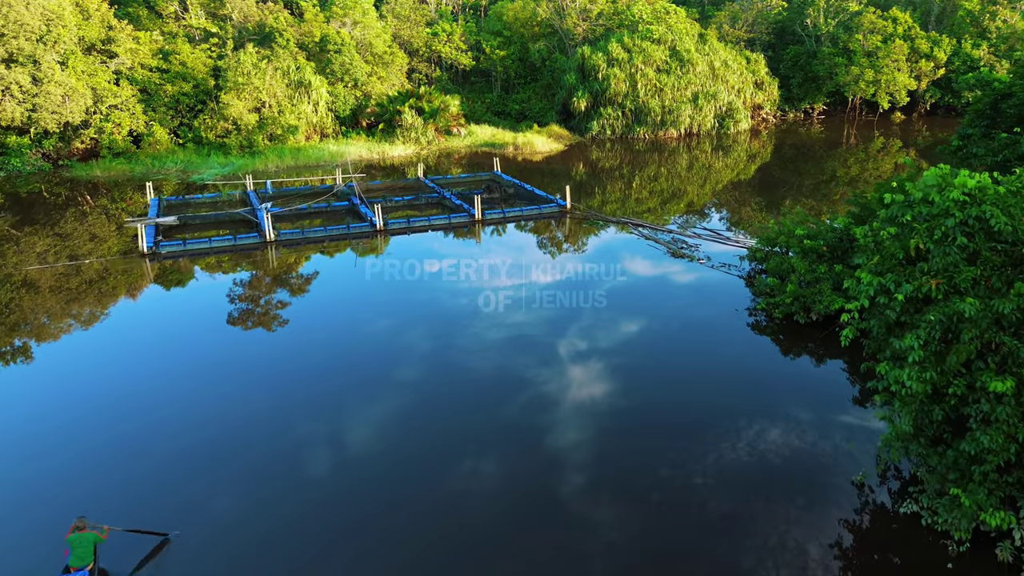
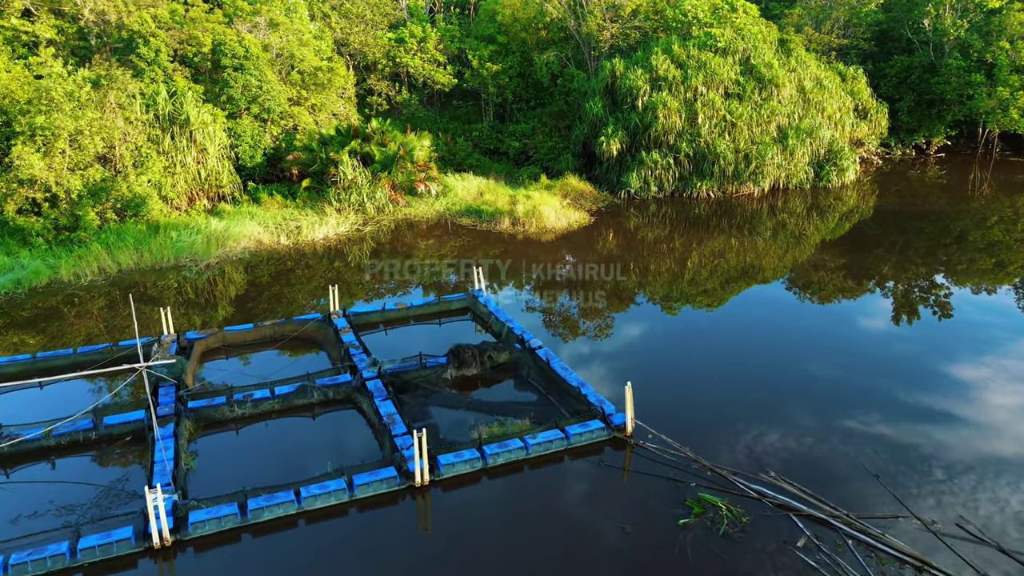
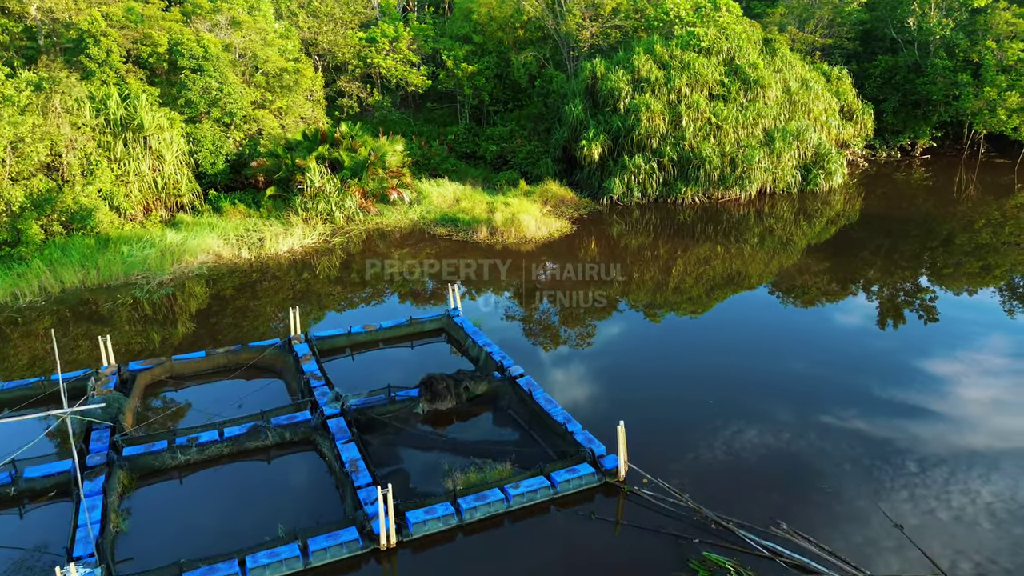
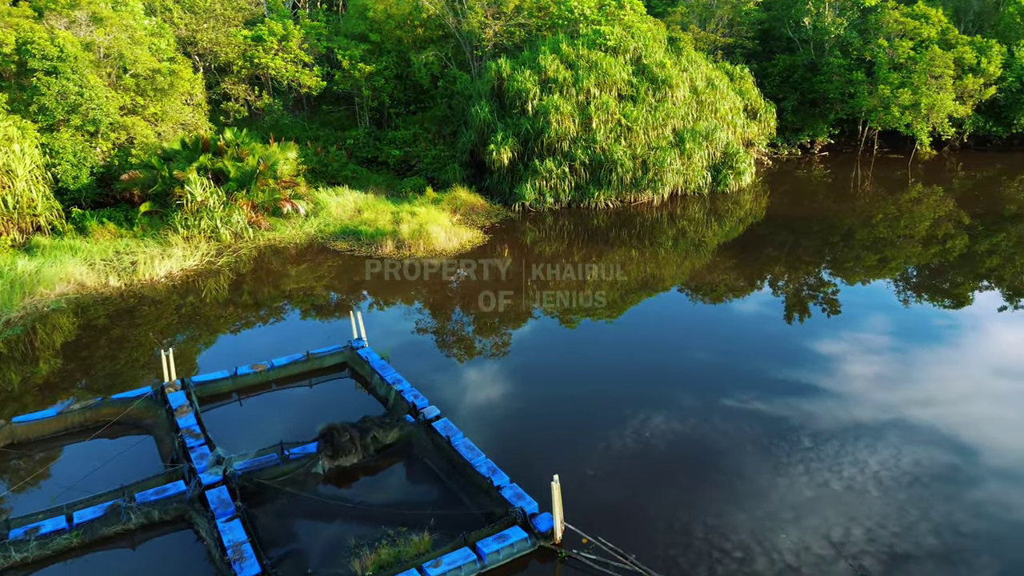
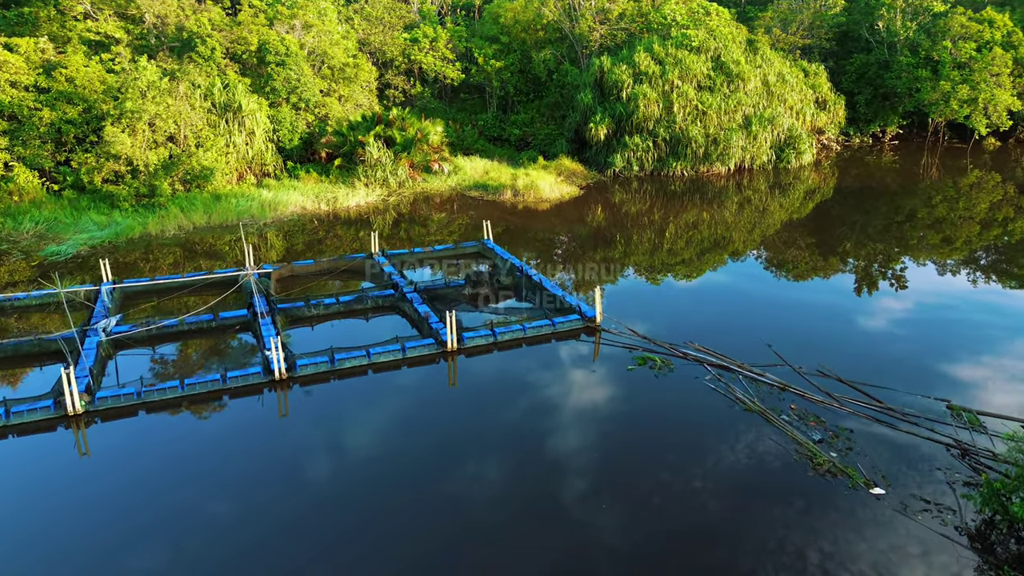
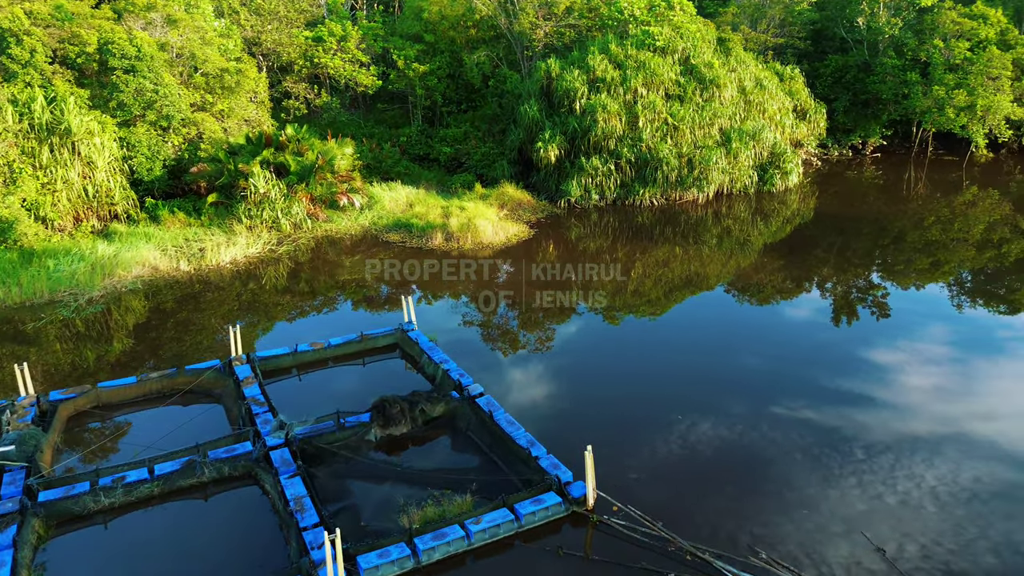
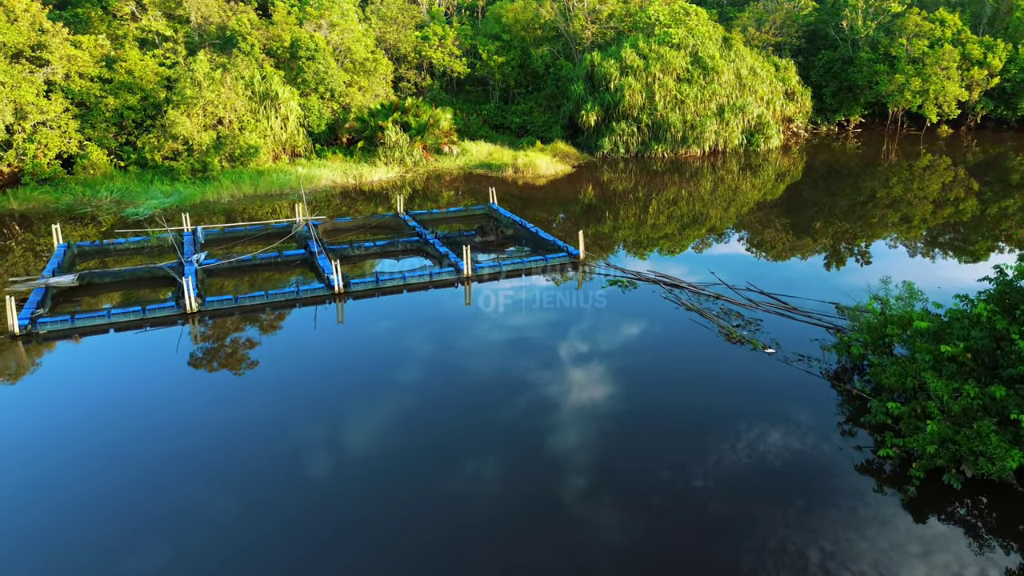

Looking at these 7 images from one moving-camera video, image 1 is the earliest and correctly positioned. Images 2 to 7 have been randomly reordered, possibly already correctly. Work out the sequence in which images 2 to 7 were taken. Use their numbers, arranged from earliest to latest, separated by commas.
7, 5, 2, 3, 6, 4
